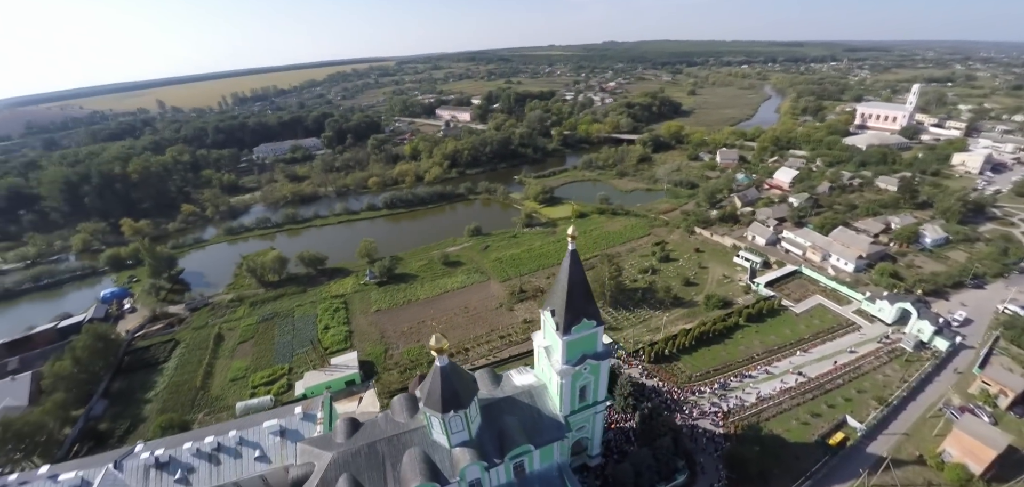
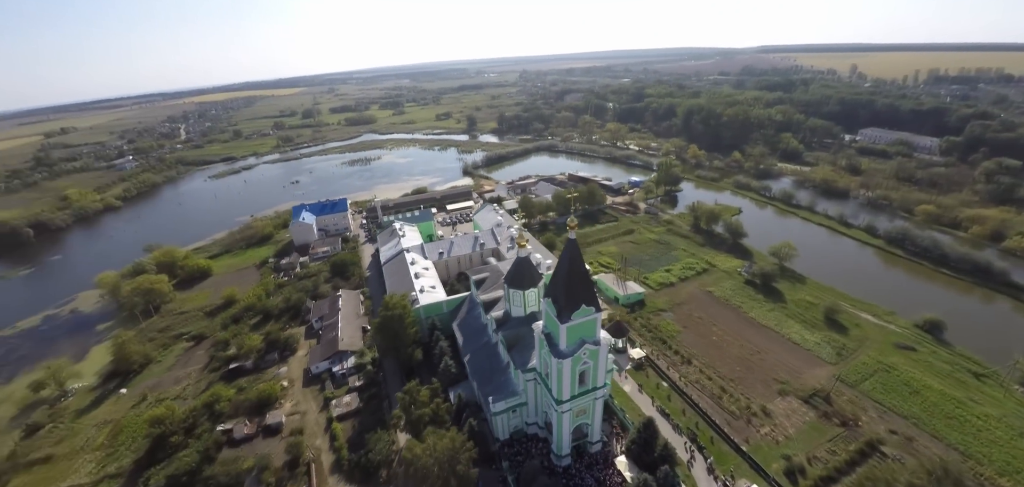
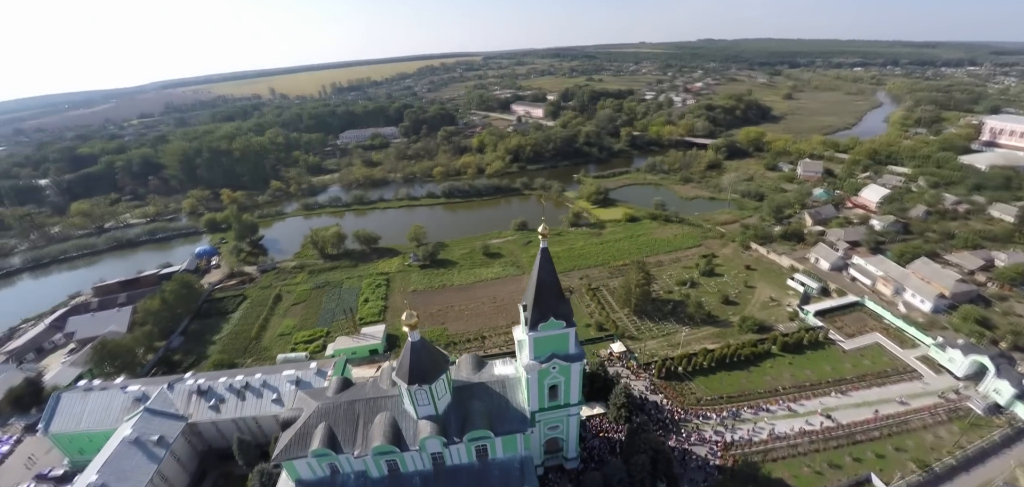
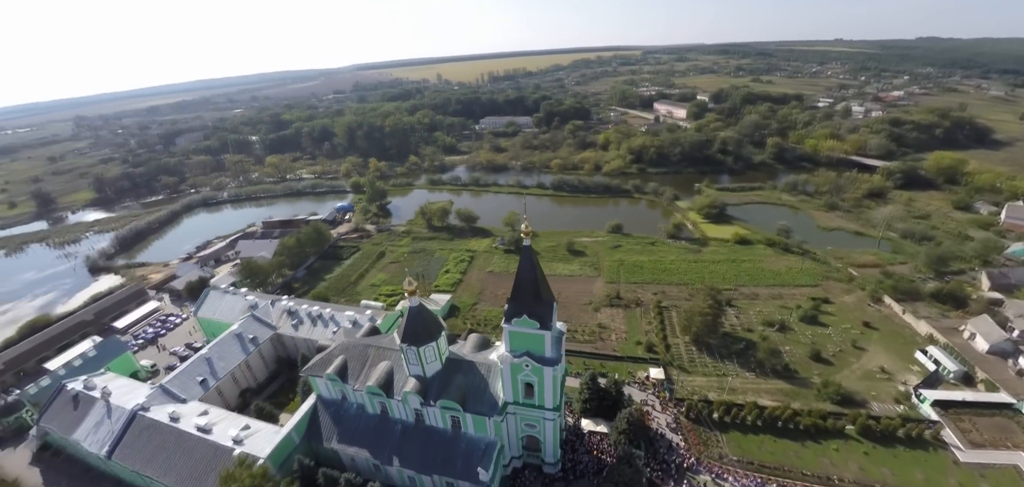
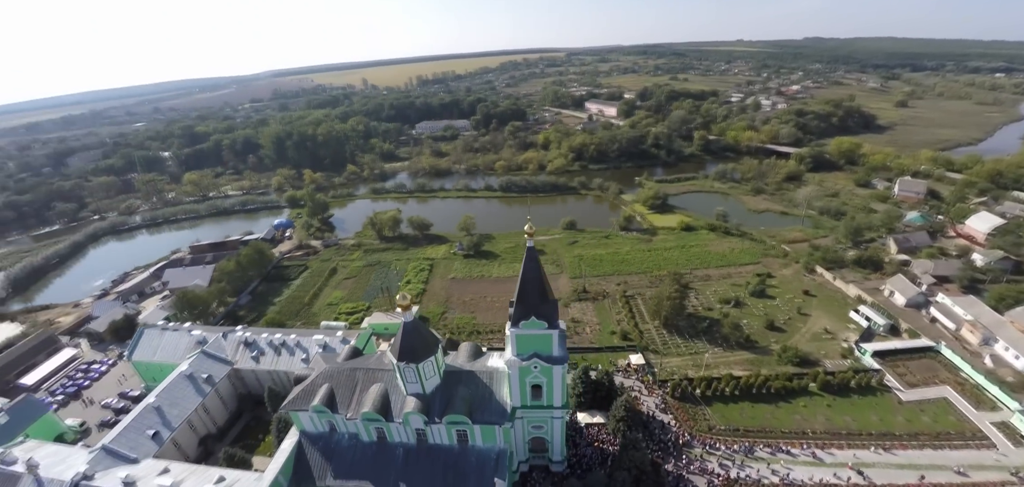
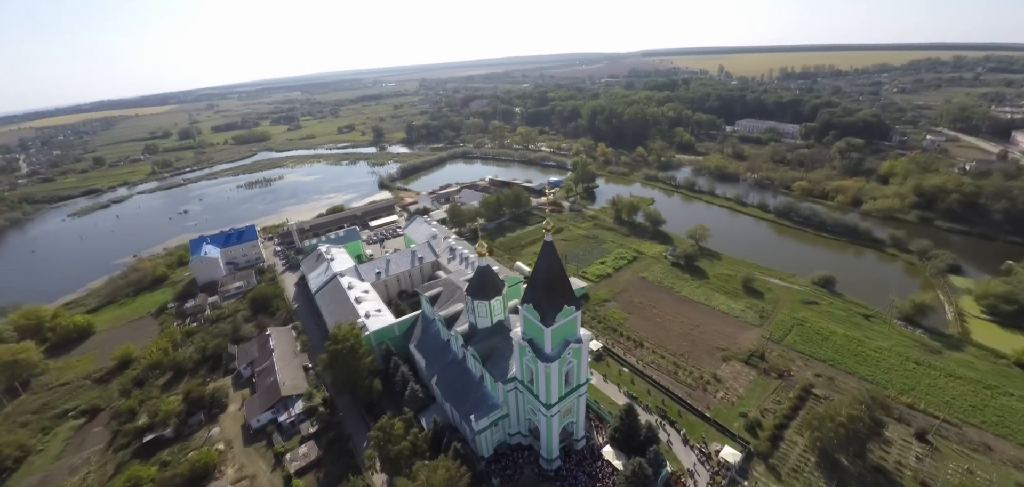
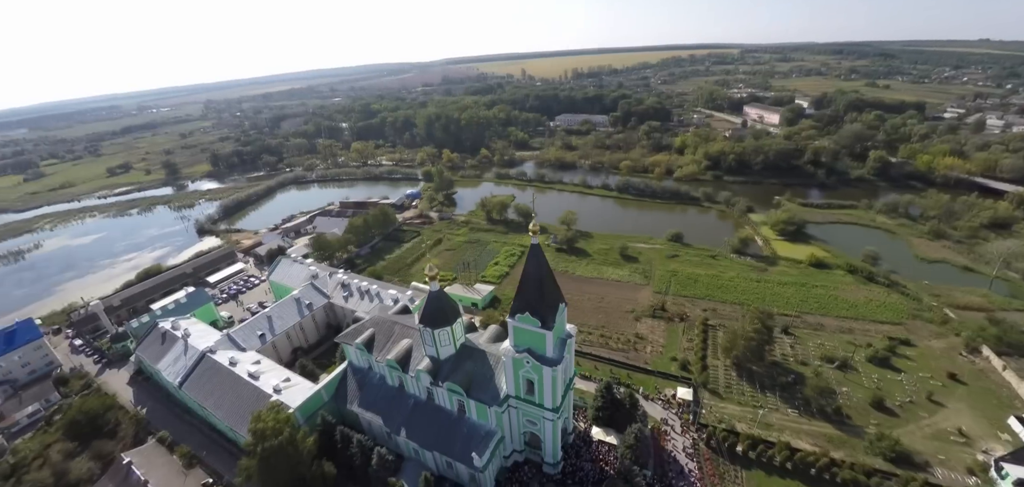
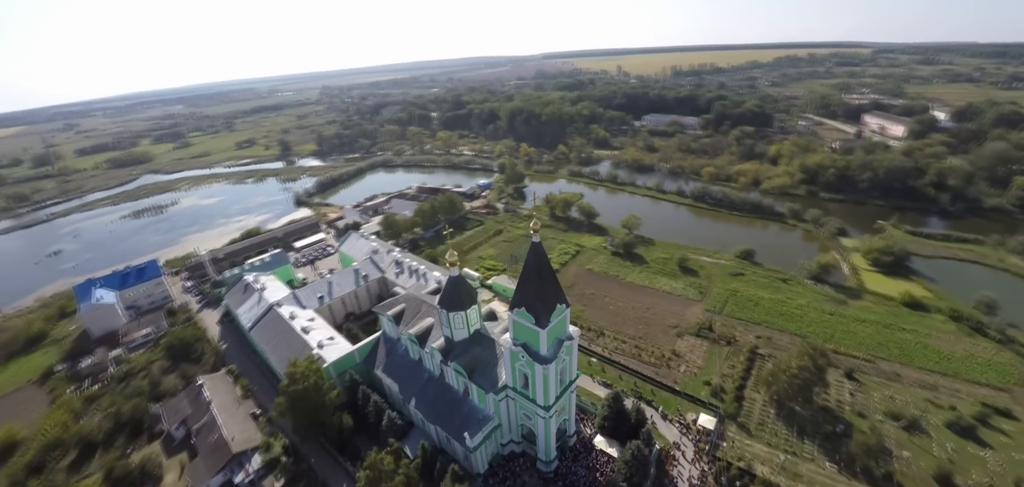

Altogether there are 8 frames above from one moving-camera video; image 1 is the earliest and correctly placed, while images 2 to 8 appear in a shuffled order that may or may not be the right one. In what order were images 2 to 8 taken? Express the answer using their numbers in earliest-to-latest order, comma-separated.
3, 5, 4, 7, 8, 6, 2
